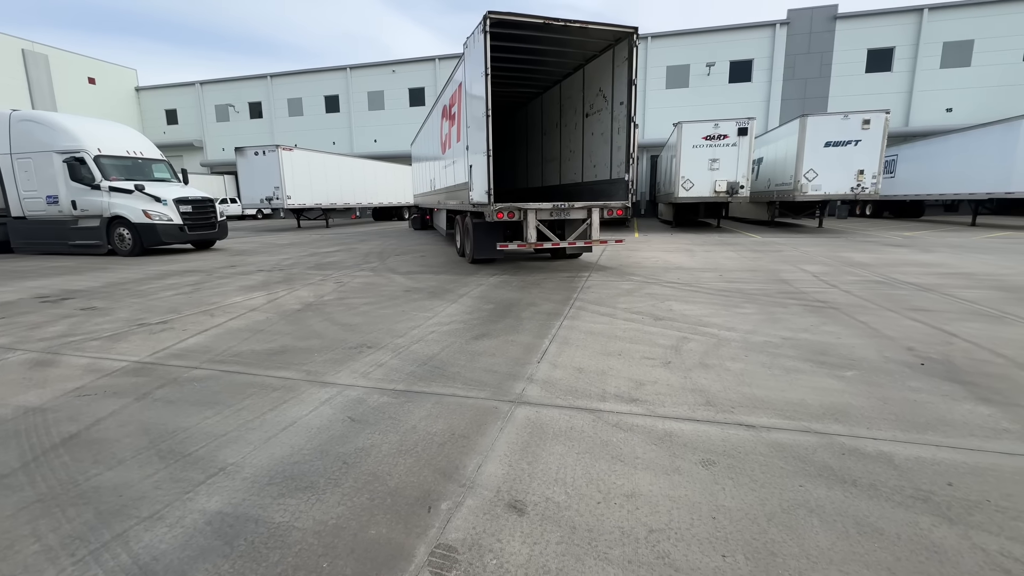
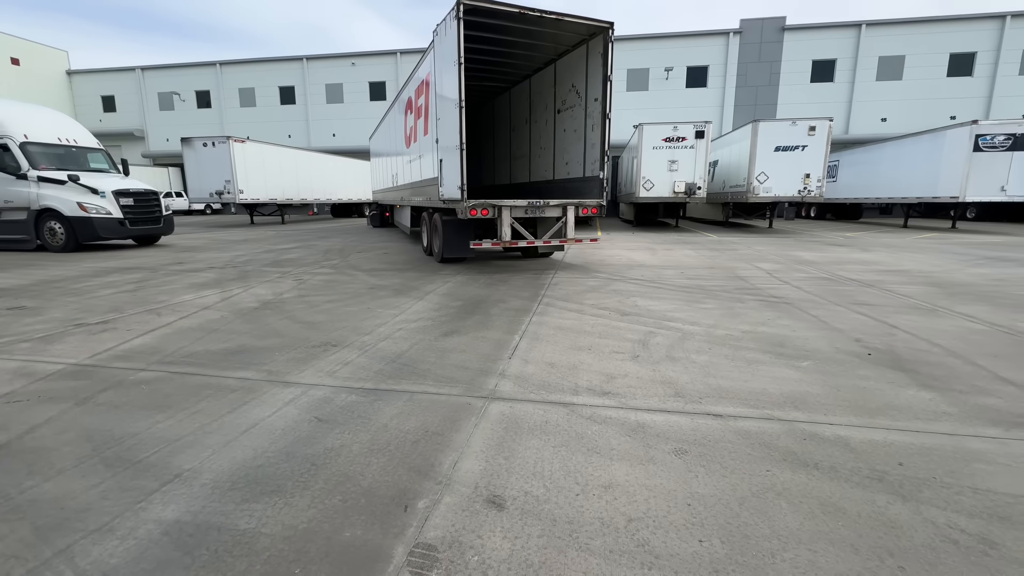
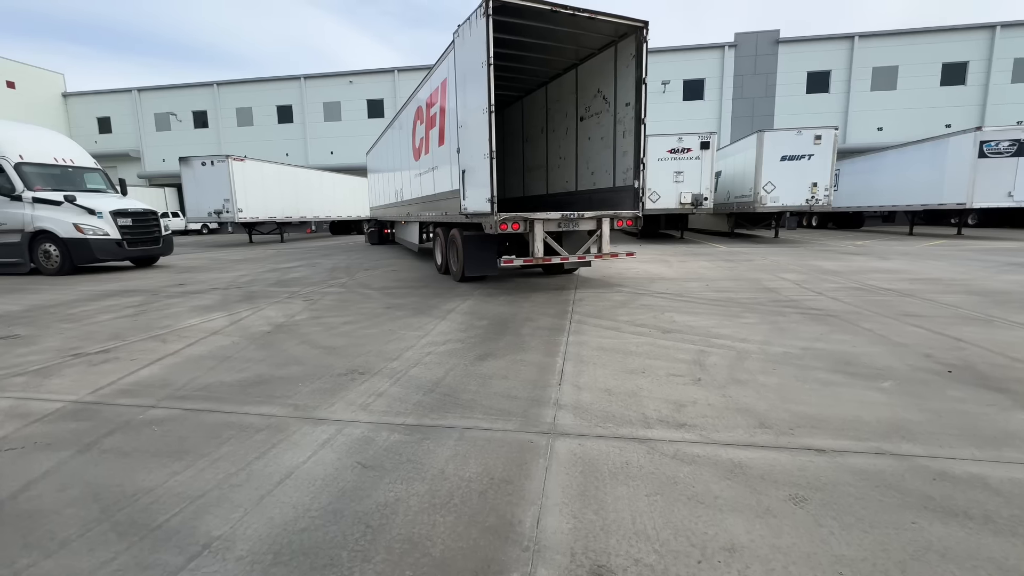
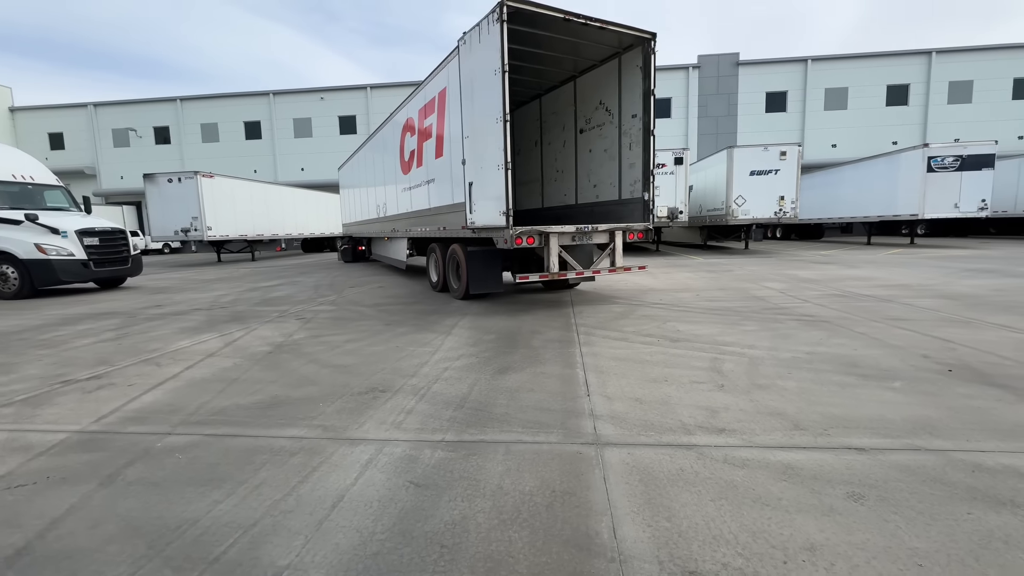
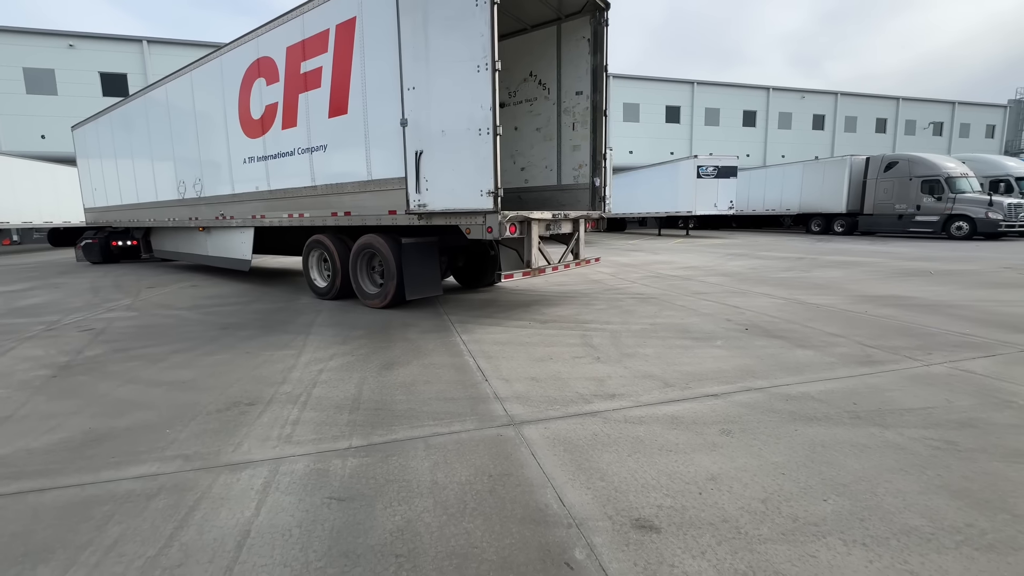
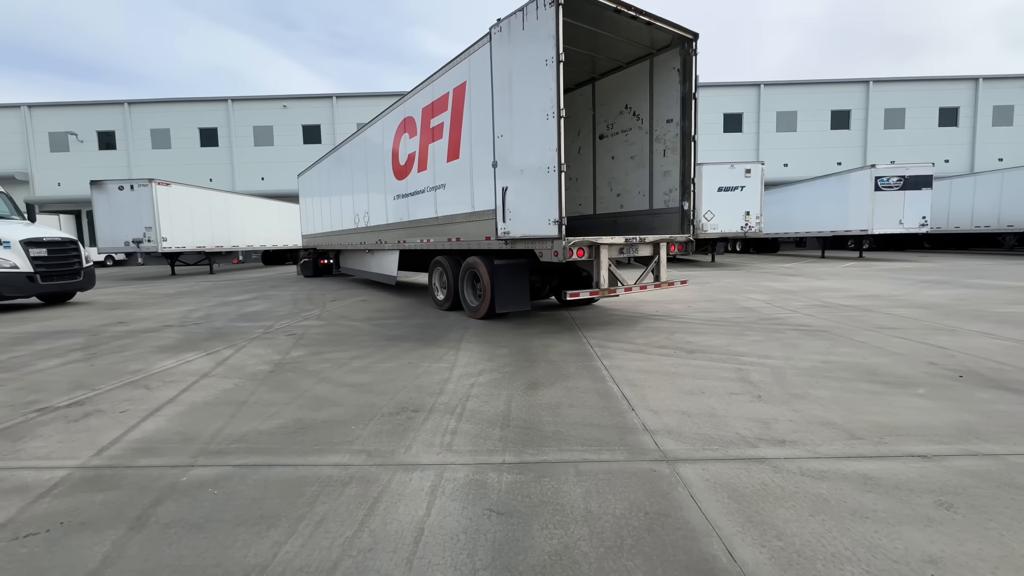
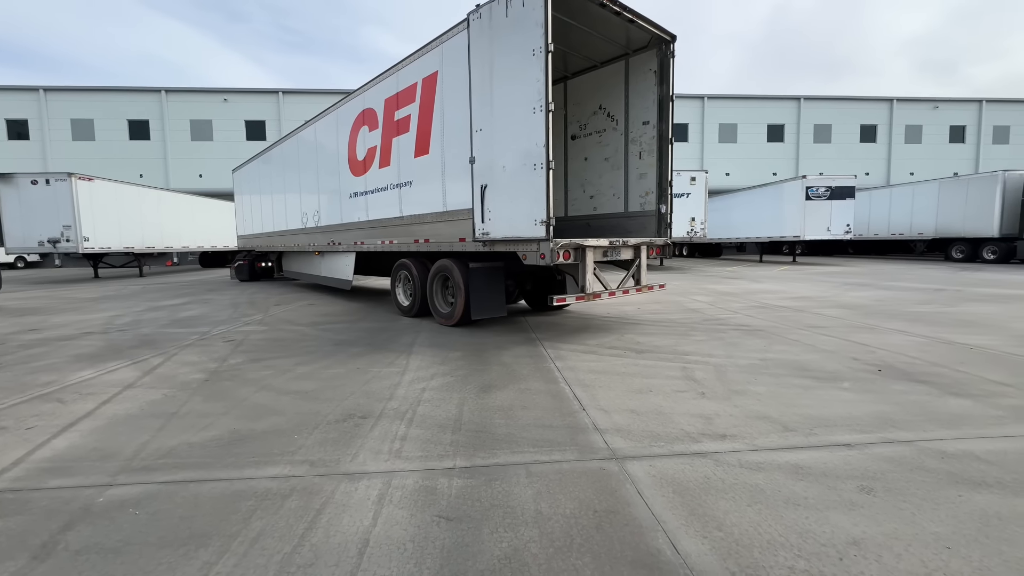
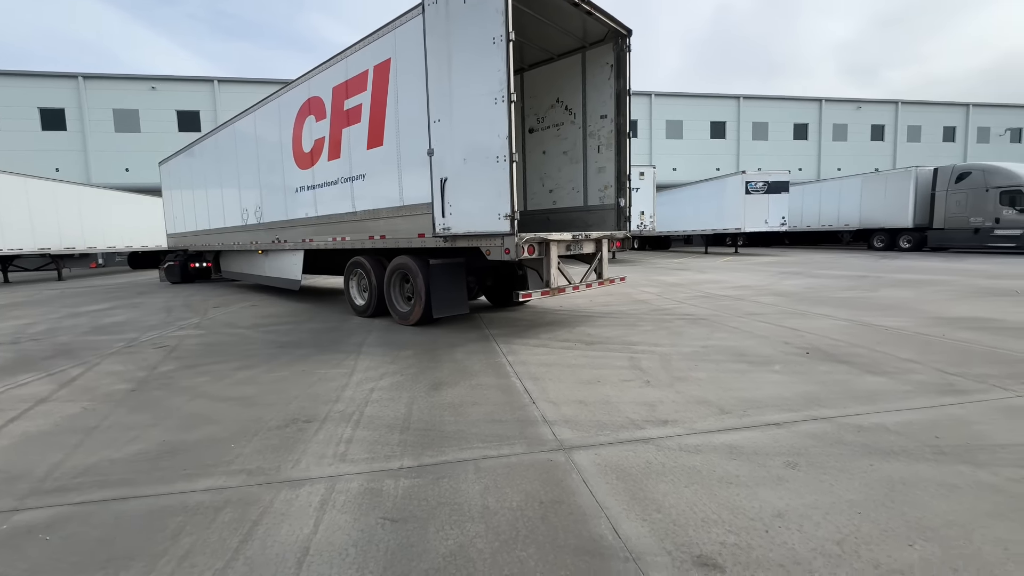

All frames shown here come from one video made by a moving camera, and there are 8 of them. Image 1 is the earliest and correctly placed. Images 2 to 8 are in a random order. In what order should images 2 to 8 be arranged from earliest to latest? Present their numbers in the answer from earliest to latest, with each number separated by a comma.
2, 3, 4, 6, 7, 8, 5
